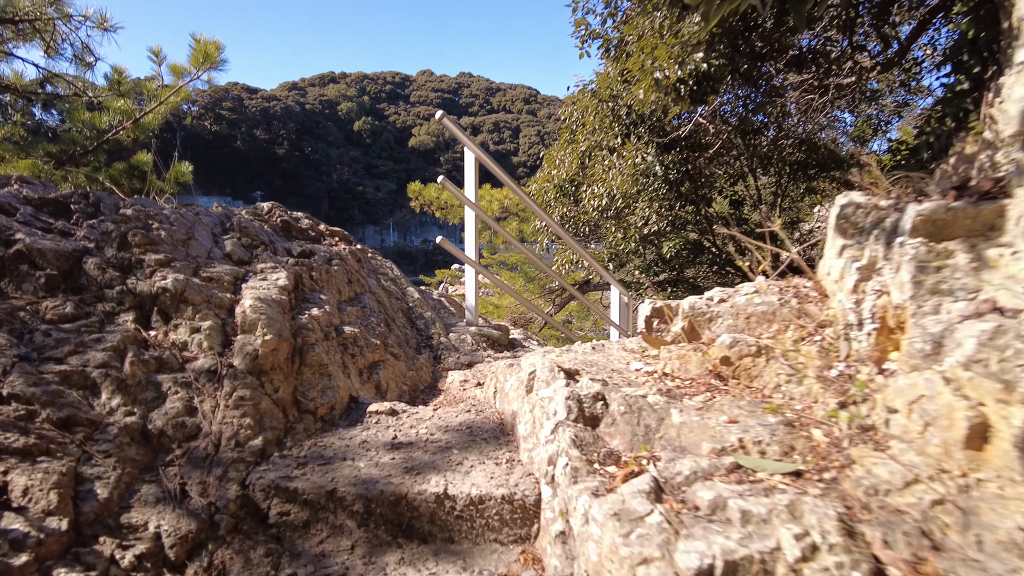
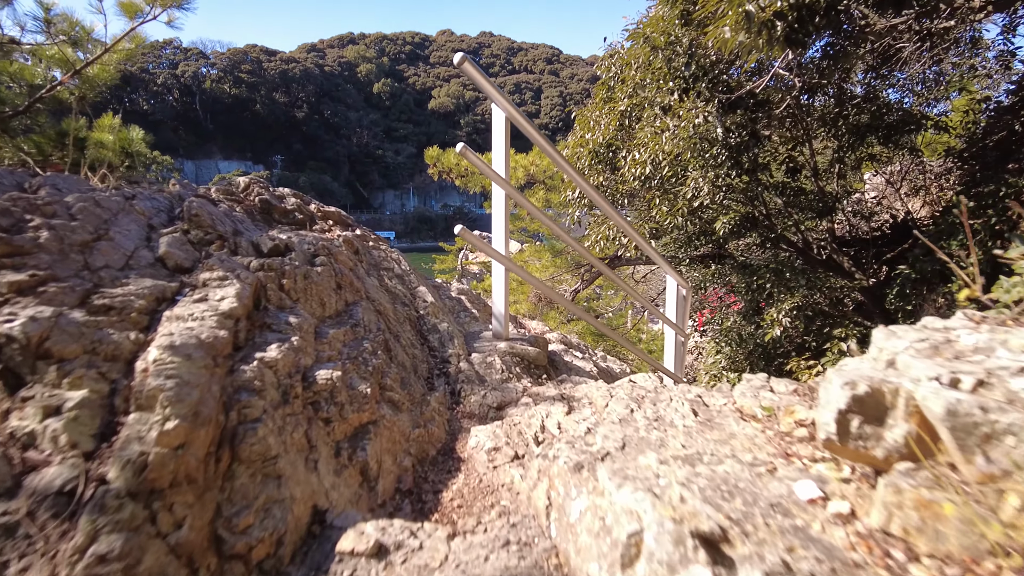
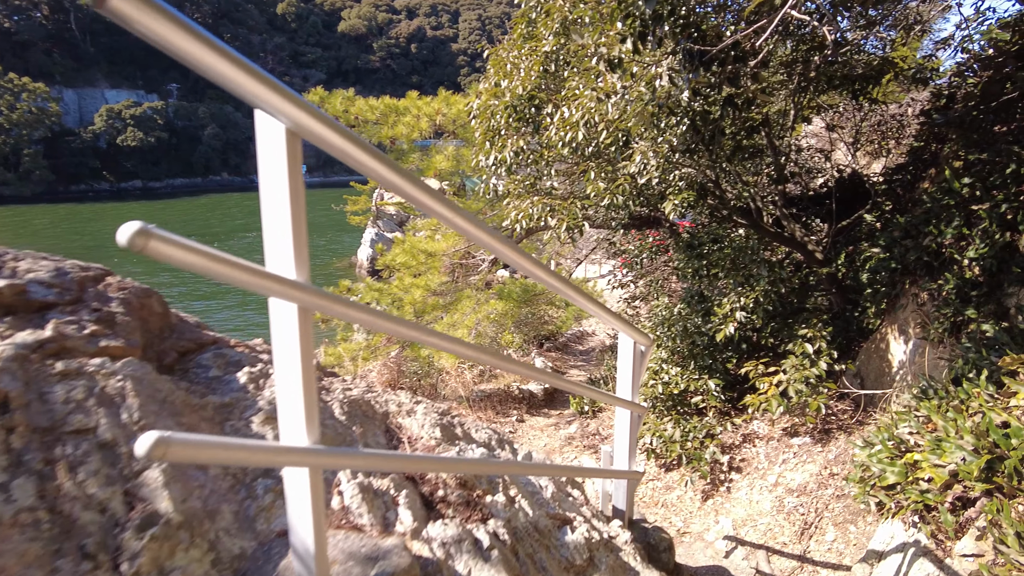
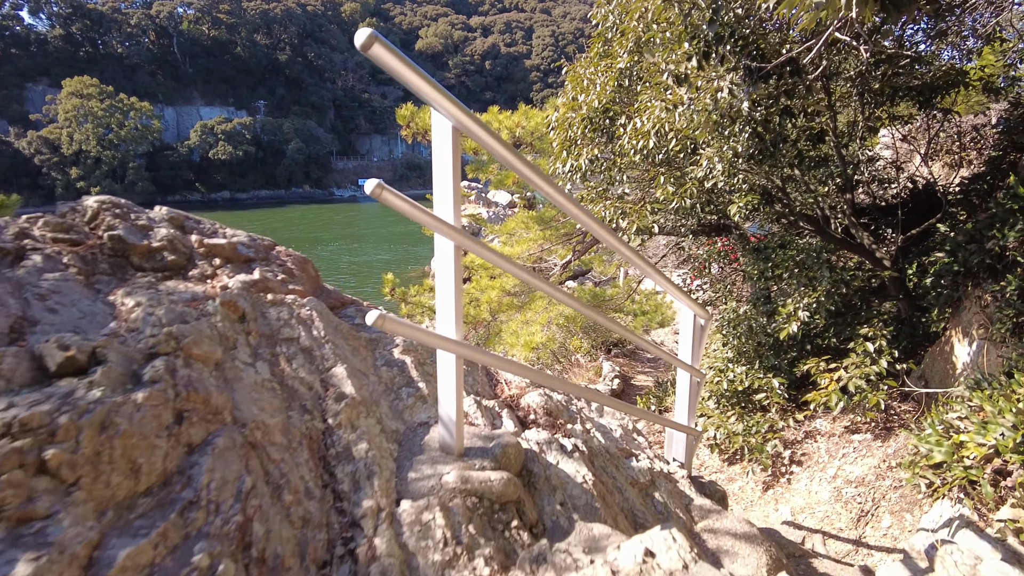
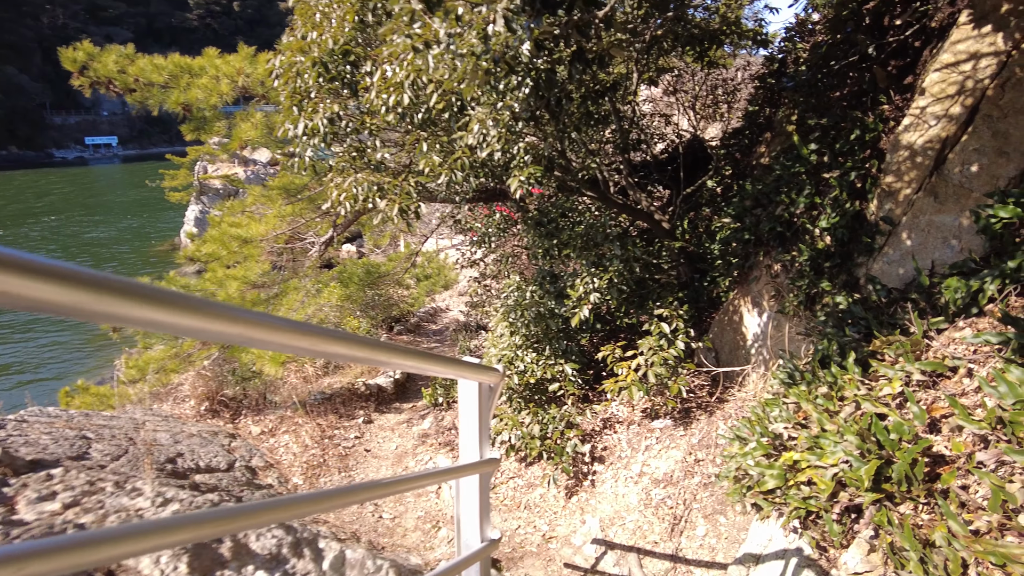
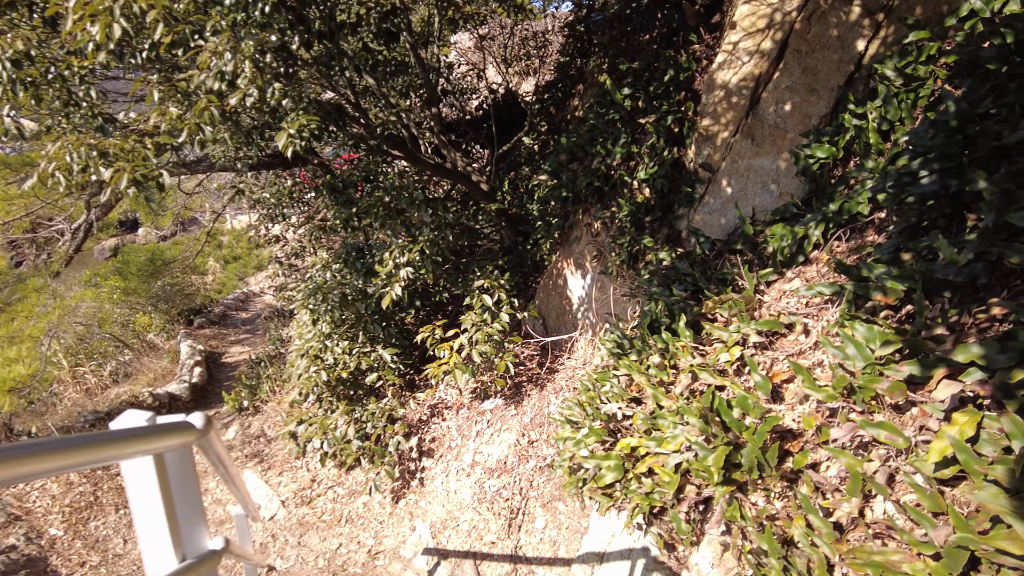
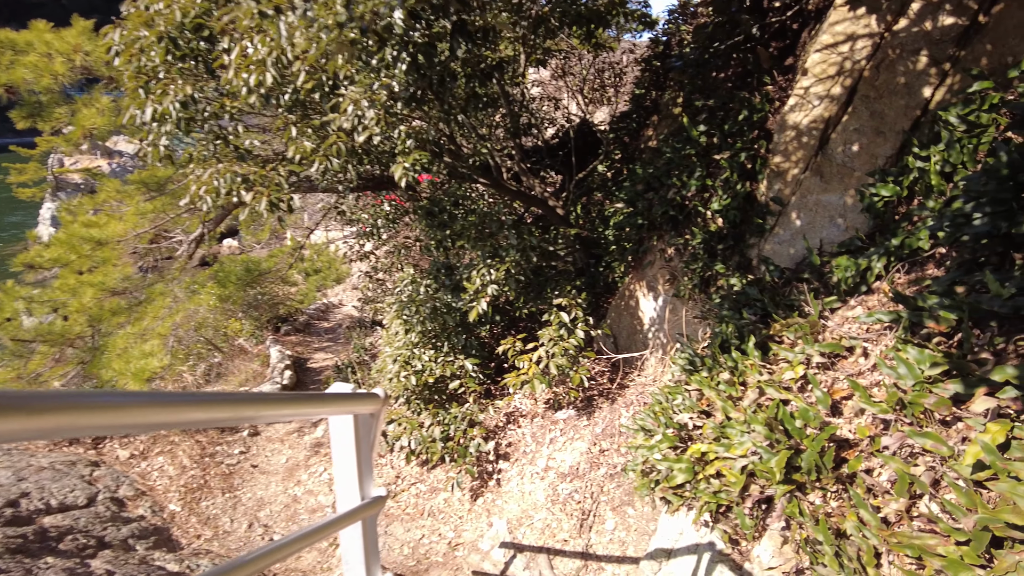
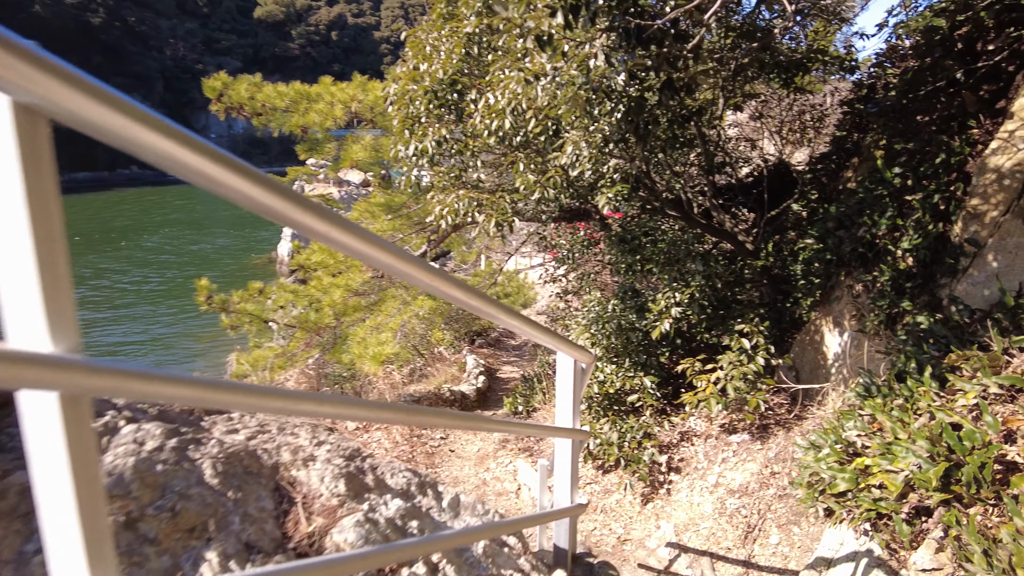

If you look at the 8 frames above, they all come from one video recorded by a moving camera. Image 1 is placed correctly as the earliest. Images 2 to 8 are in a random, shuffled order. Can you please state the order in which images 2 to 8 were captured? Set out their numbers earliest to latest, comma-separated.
2, 4, 3, 8, 5, 7, 6
